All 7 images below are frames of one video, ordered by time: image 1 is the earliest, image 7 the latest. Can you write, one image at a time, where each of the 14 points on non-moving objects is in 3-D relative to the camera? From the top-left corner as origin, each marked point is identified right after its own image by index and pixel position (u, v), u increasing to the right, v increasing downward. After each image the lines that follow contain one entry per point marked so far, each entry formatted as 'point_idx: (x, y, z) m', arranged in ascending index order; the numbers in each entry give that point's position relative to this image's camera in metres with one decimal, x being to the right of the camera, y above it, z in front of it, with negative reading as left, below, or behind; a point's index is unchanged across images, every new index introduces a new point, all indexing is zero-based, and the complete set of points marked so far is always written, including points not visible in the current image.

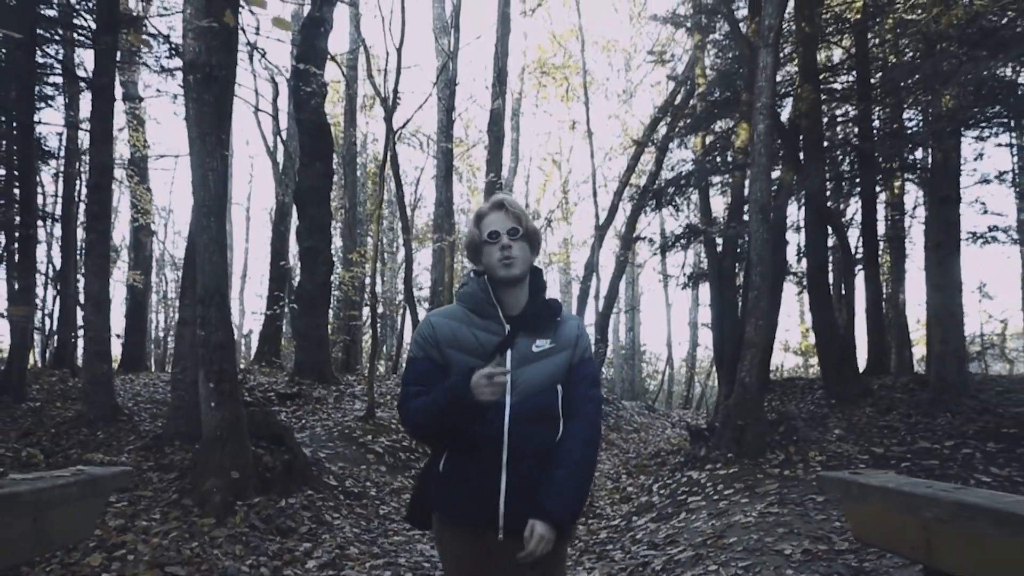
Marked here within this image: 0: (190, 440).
0: (-3.3, -1.6, +8.6) m
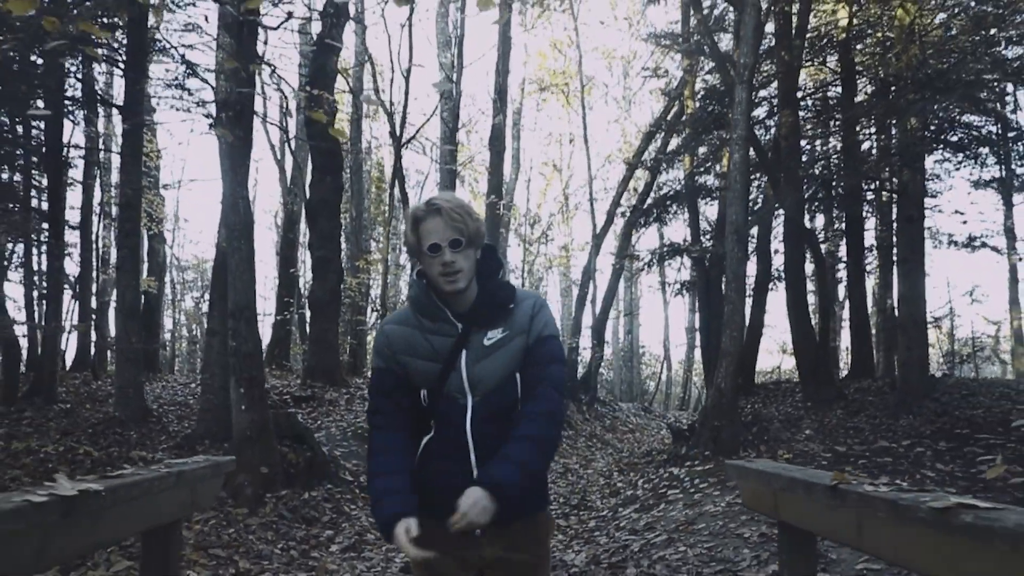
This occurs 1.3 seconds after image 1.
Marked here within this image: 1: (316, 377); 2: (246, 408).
0: (-3.3, -1.7, +9.5) m
1: (-3.8, -1.7, +16.2) m
2: (-2.7, -1.2, +8.6) m
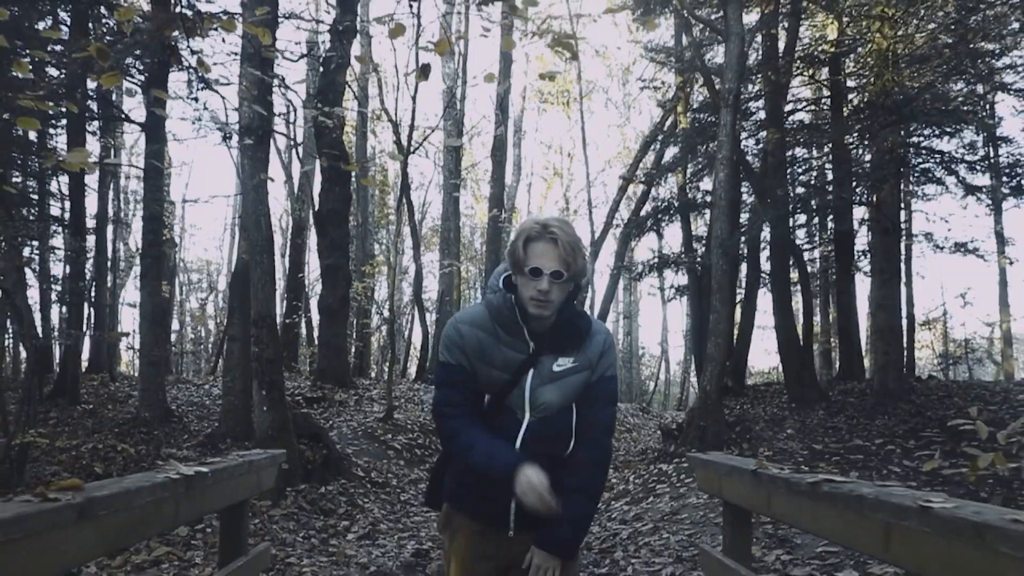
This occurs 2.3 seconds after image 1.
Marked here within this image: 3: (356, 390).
0: (-3.3, -1.8, +10.2) m
1: (-3.8, -1.8, +16.9) m
2: (-2.7, -1.3, +9.3) m
3: (-3.2, -2.1, +17.0) m
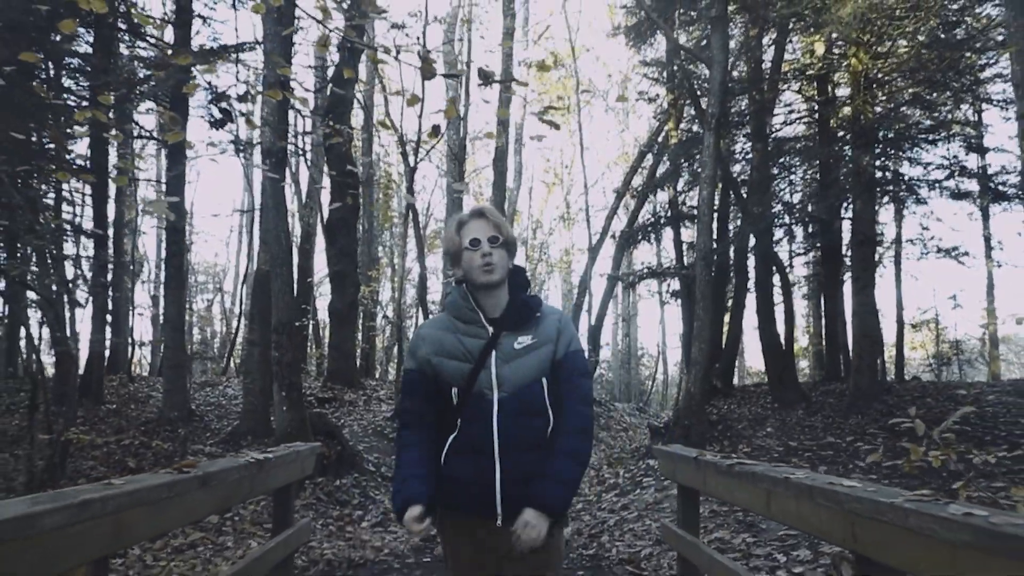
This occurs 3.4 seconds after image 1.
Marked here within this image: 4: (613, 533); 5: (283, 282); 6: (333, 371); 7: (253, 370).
0: (-3.3, -2.0, +11.1) m
1: (-3.7, -1.9, +17.7) m
2: (-2.7, -1.4, +10.1) m
3: (-3.1, -2.2, +17.8) m
4: (+0.9, -2.2, +7.7) m
5: (-2.8, +0.1, +10.1) m
6: (-3.8, -1.8, +17.7) m
7: (-3.5, -1.1, +11.4) m
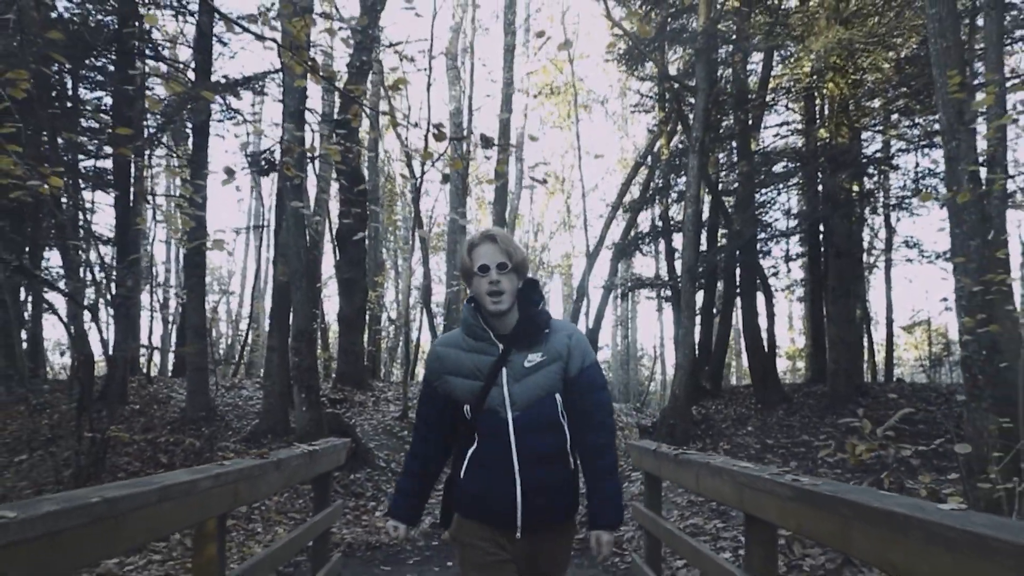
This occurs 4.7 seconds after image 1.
0: (-3.3, -2.1, +12.0) m
1: (-3.7, -2.1, +18.7) m
2: (-2.7, -1.6, +11.0) m
3: (-3.1, -2.3, +18.7) m
4: (+0.9, -2.4, +8.6) m
5: (-2.8, -0.1, +11.1) m
6: (-3.8, -1.9, +18.7) m
7: (-3.5, -1.2, +12.3) m
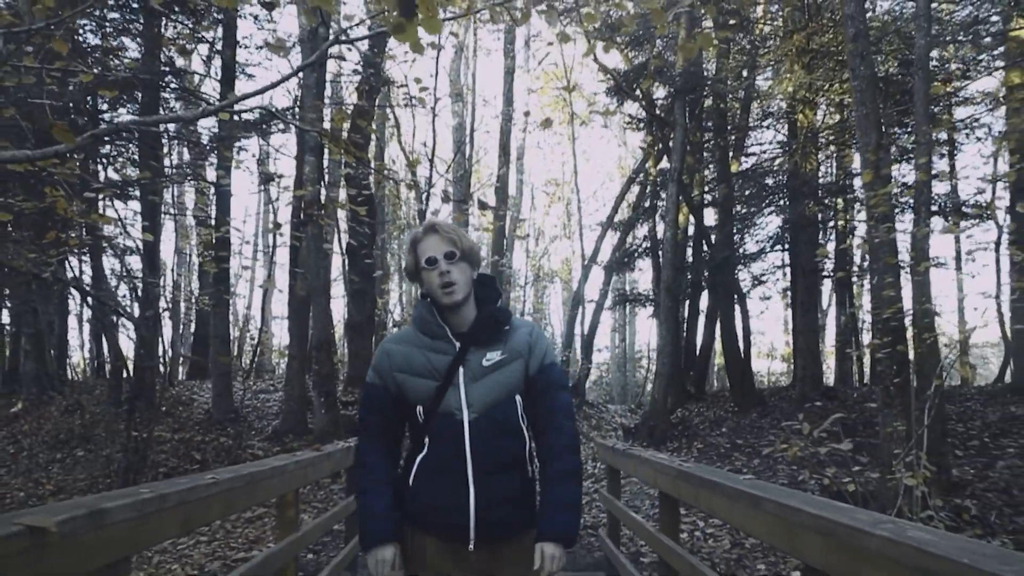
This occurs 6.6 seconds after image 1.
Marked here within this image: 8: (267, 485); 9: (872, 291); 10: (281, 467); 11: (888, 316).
0: (-3.4, -2.3, +13.3) m
1: (-3.8, -2.3, +20.0) m
2: (-2.8, -1.8, +12.4) m
3: (-3.2, -2.6, +20.1) m
4: (+0.8, -2.6, +9.9) m
5: (-2.8, -0.3, +12.4) m
6: (-3.8, -2.1, +20.0) m
7: (-3.6, -1.5, +13.6) m
8: (-1.1, -0.9, +3.7) m
9: (+3.3, 0.0, +7.6) m
10: (-1.1, -0.9, +4.0) m
11: (+3.3, -0.2, +7.4) m
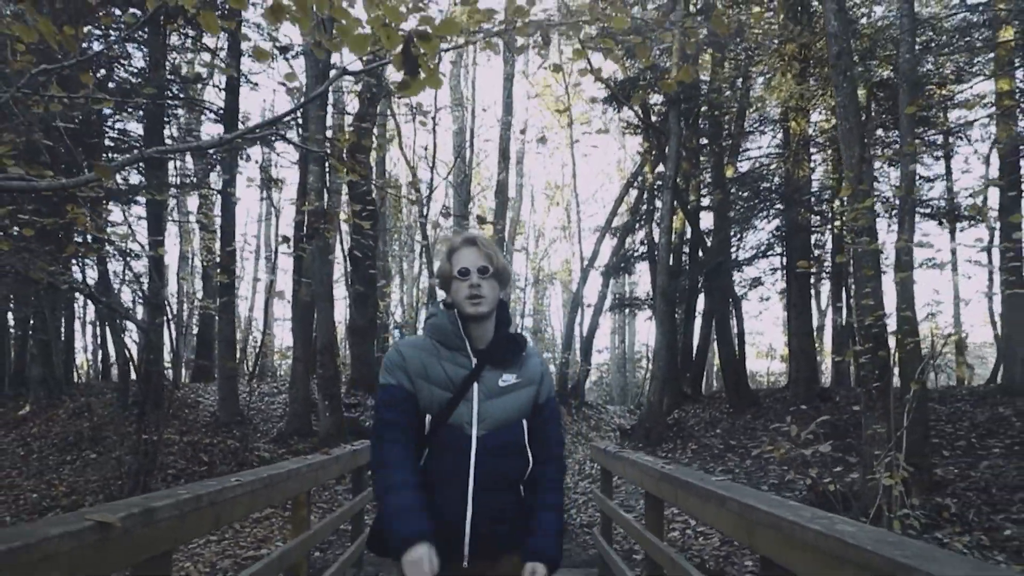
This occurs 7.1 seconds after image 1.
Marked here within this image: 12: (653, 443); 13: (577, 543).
0: (-3.4, -2.4, +13.7) m
1: (-3.8, -2.4, +20.3) m
2: (-2.8, -1.9, +12.7) m
3: (-3.2, -2.7, +20.4) m
4: (+0.8, -2.7, +10.2) m
5: (-2.8, -0.4, +12.7) m
6: (-3.8, -2.2, +20.3) m
7: (-3.6, -1.6, +14.0) m
8: (-1.1, -1.0, +4.1) m
9: (+3.3, -0.1, +8.0) m
10: (-1.1, -0.9, +4.3) m
11: (+3.3, -0.3, +7.7) m
12: (+2.3, -2.5, +13.2) m
13: (+0.7, -2.6, +8.4) m
